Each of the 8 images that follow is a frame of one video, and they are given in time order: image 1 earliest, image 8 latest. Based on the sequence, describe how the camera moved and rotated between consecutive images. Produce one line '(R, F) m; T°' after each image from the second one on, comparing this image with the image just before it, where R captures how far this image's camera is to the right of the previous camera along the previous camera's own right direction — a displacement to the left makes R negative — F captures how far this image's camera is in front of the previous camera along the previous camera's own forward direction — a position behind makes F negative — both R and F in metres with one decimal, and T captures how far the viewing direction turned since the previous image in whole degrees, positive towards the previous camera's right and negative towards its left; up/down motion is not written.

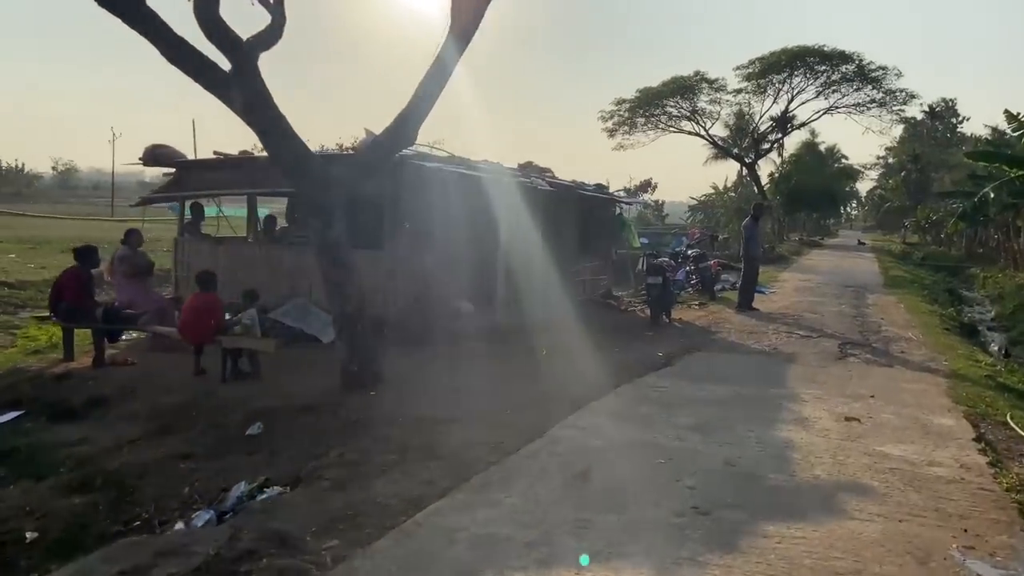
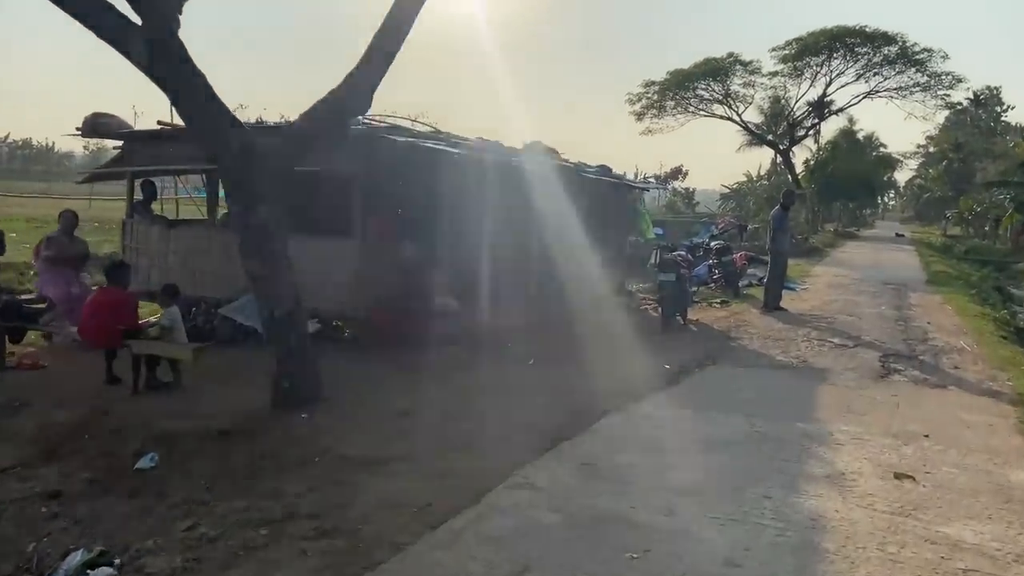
(+0.6, +1.6) m; -2°
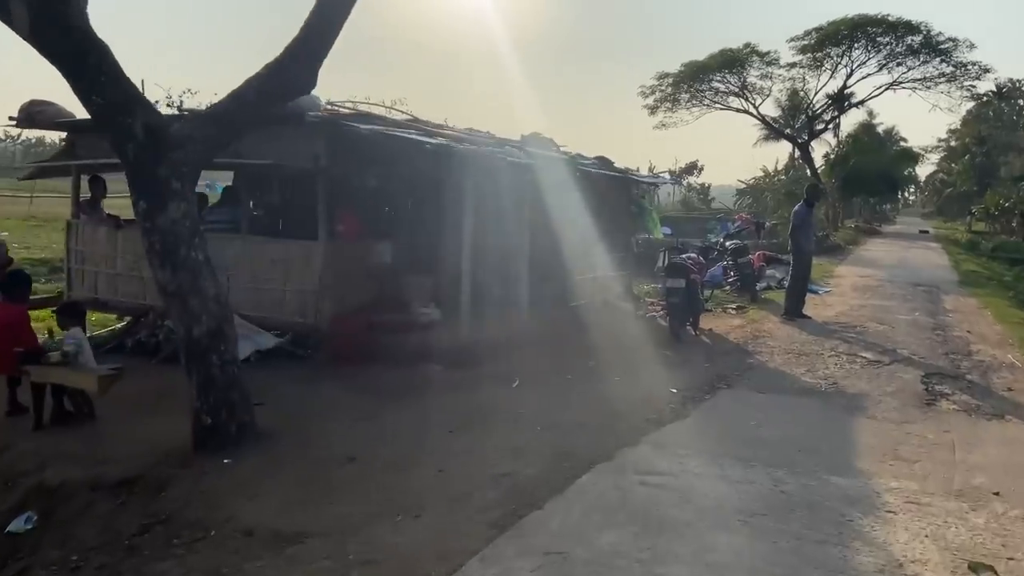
(+0.3, +1.2) m; -1°
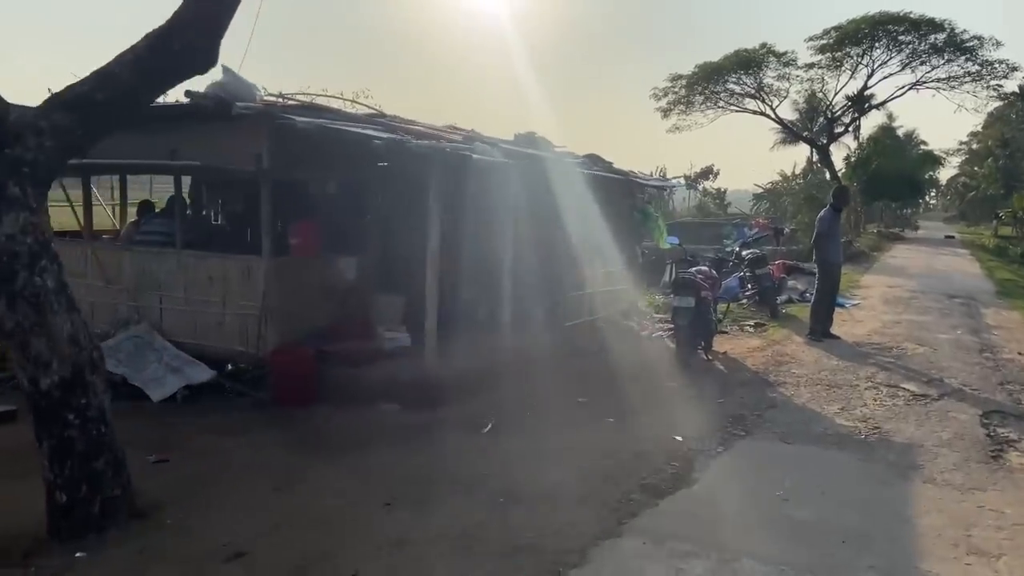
(+0.4, +1.4) m; -1°
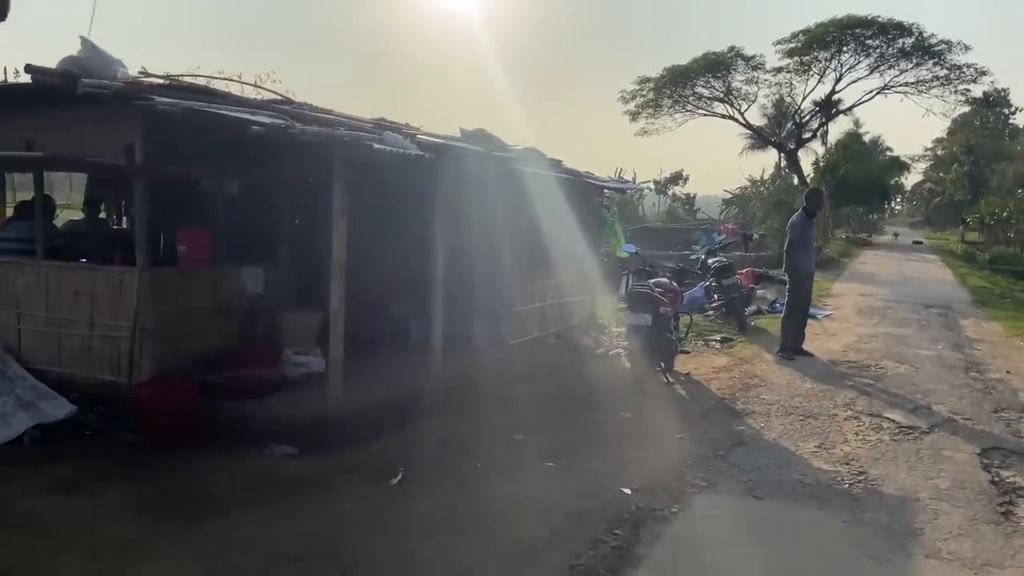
(+0.4, +1.2) m; +2°
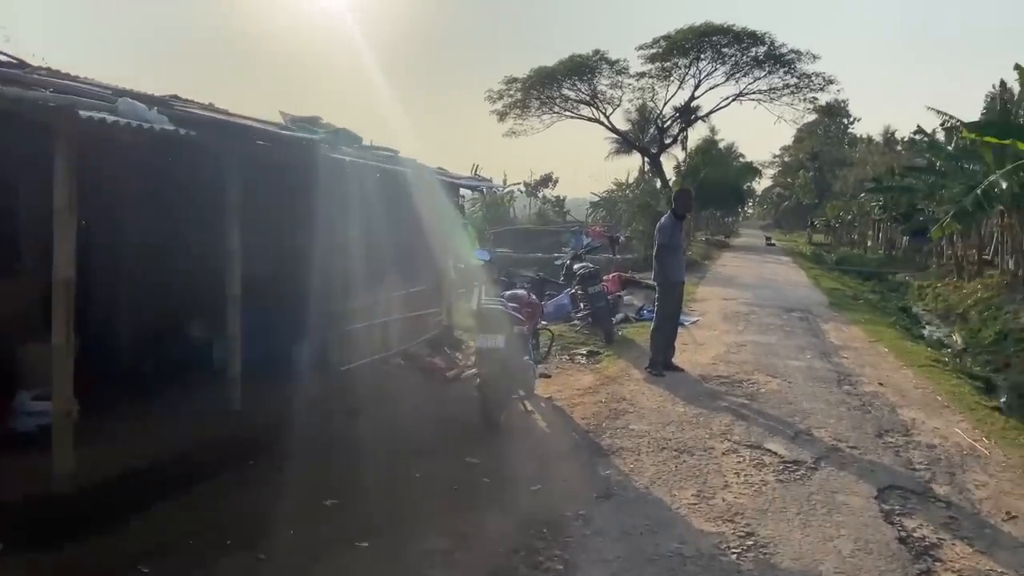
(+0.4, +1.3) m; +10°
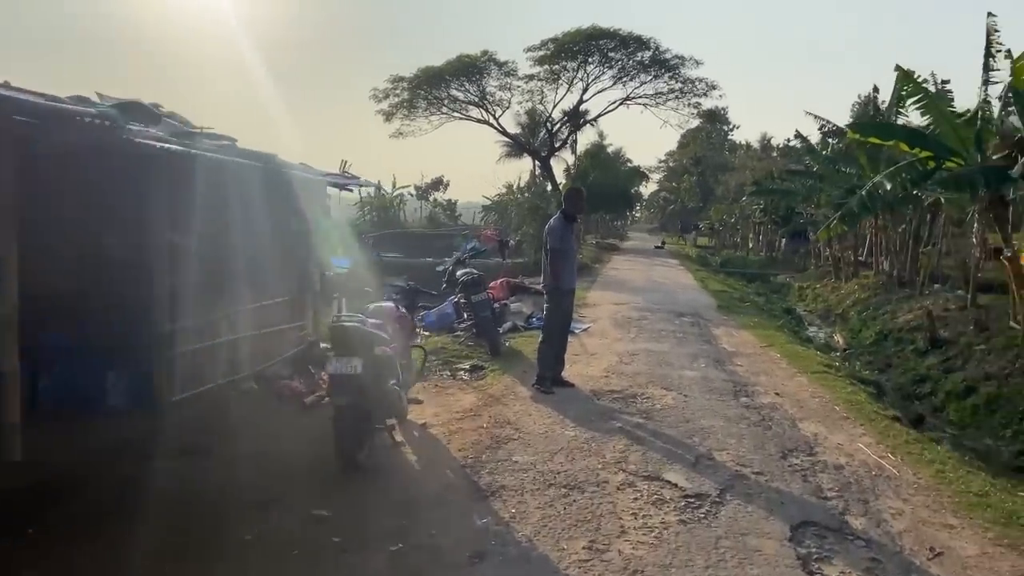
(+0.3, +0.9) m; +8°
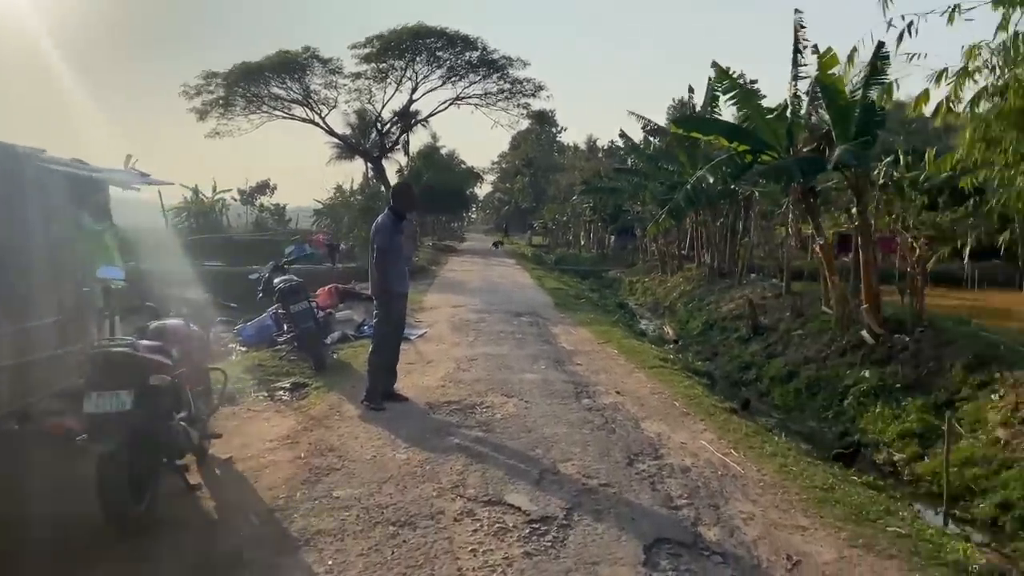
(+0.2, +0.7) m; +12°
